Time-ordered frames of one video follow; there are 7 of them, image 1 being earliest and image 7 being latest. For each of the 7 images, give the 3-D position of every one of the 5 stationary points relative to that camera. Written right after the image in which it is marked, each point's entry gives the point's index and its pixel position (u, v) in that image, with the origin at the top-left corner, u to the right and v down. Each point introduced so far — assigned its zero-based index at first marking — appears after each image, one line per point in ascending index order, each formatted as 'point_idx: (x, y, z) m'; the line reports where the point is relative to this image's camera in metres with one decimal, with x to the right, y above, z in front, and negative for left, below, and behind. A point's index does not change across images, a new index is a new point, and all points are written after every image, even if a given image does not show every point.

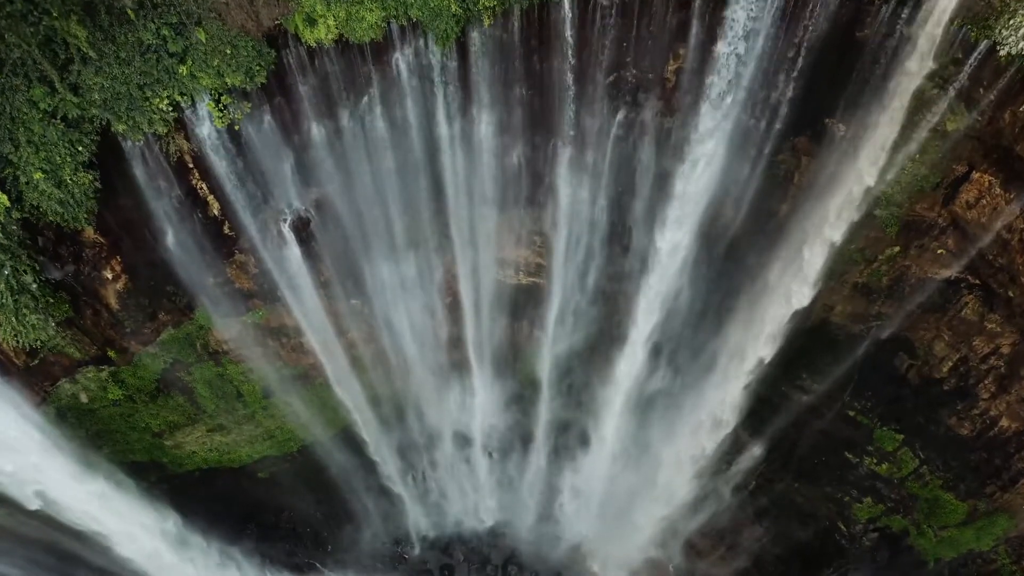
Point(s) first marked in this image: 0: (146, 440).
0: (-6.4, -2.7, +11.9) m
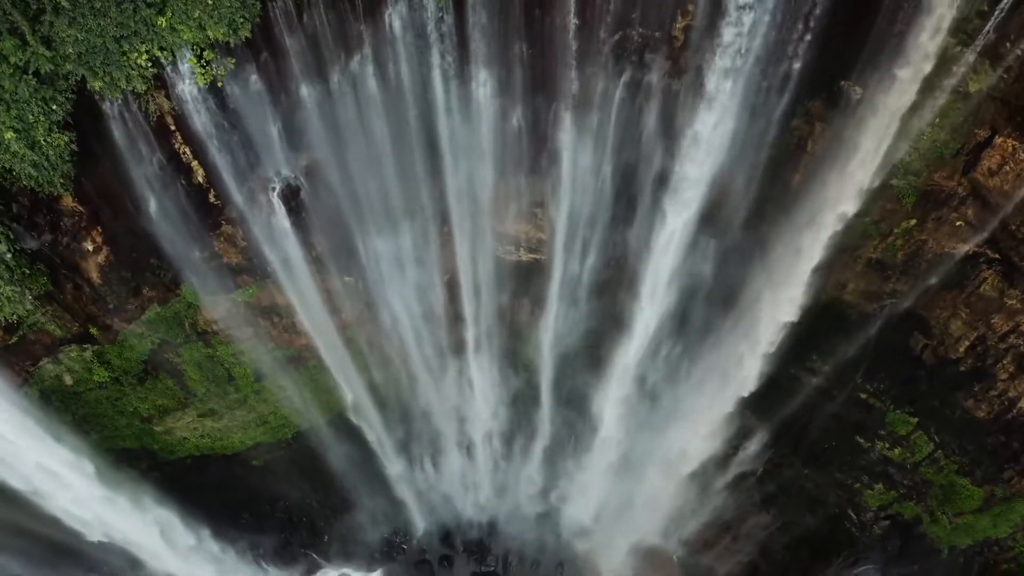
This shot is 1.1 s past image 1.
0: (-6.4, -2.3, +11.5) m
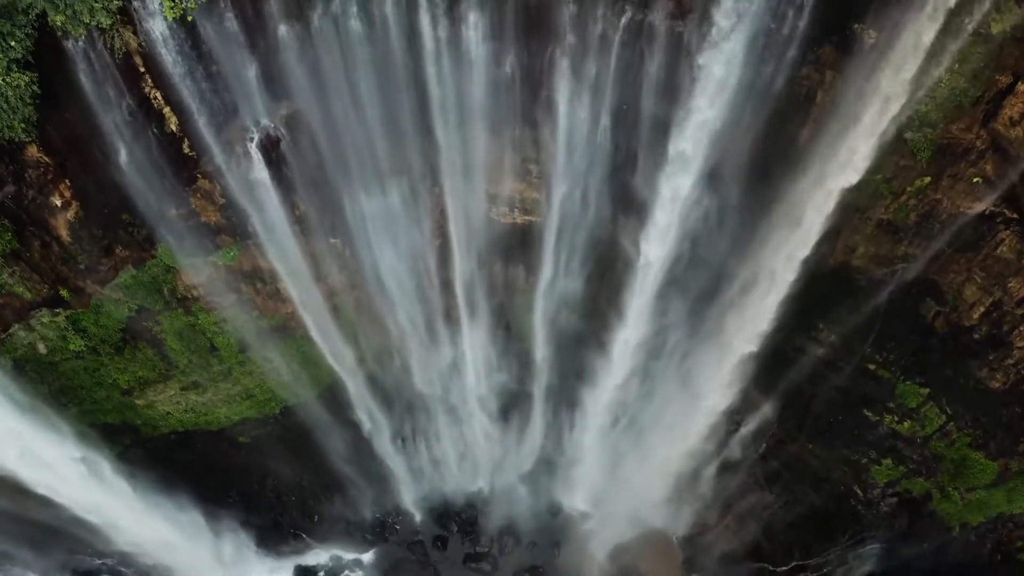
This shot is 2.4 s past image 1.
0: (-6.5, -1.8, +11.0) m
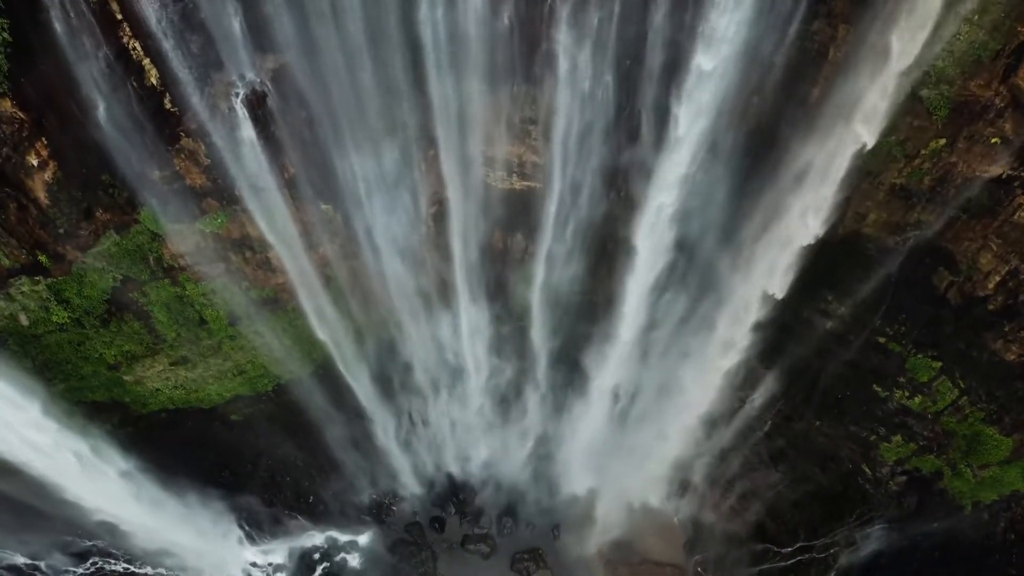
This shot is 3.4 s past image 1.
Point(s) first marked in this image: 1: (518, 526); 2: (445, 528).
0: (-6.5, -1.4, +10.7) m
1: (+0.1, -4.5, +12.7) m
2: (-1.2, -4.5, +12.6) m
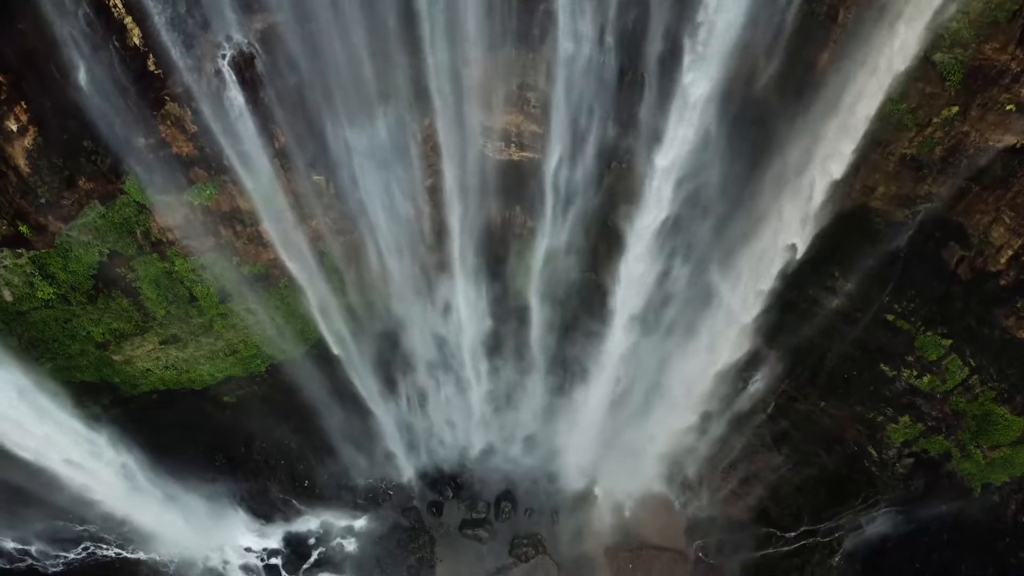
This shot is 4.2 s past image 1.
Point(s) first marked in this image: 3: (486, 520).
0: (-6.5, -1.0, +10.4) m
1: (+0.1, -4.1, +12.4) m
2: (-1.3, -4.1, +12.3) m
3: (-0.5, -4.3, +12.3) m
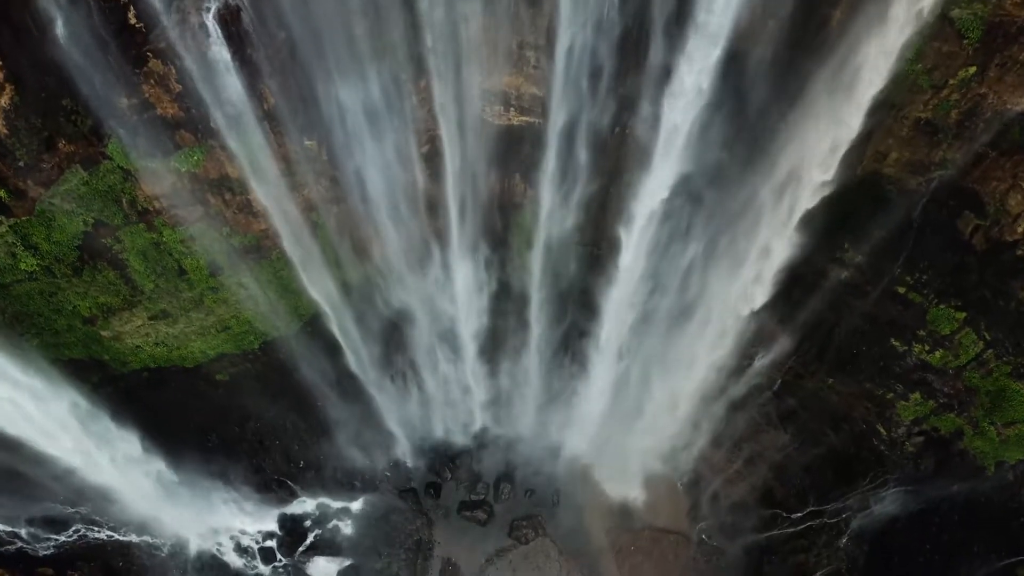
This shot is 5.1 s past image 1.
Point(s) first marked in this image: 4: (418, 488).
0: (-6.6, -0.6, +10.1) m
1: (+0.1, -3.7, +12.2) m
2: (-1.3, -3.7, +12.1) m
3: (-0.5, -3.8, +12.1) m
4: (-1.7, -3.5, +12.0) m
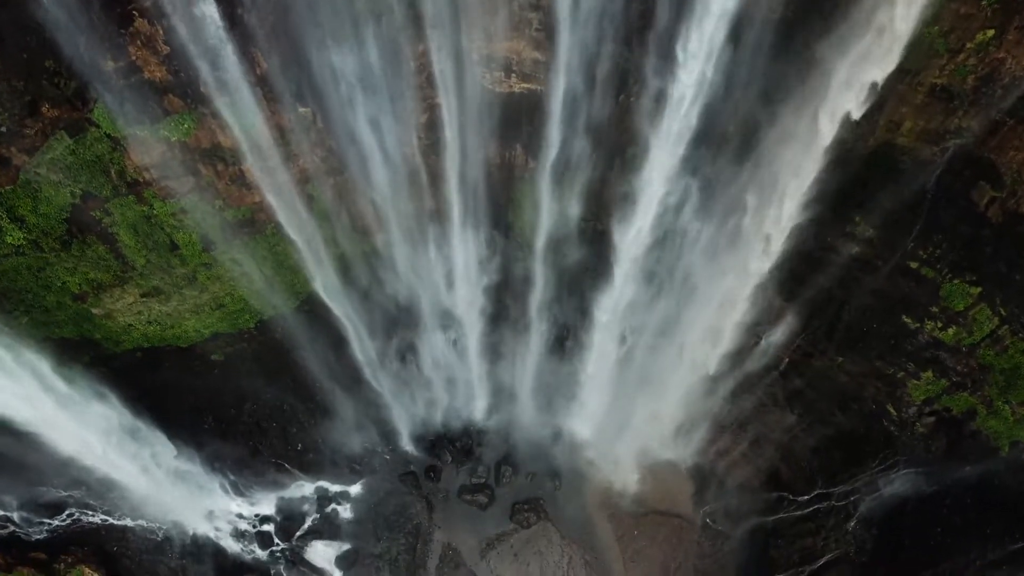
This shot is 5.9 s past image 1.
0: (-6.5, -0.3, +9.9) m
1: (+0.1, -3.3, +11.9) m
2: (-1.2, -3.3, +11.8) m
3: (-0.5, -3.5, +11.8) m
4: (-1.7, -3.2, +11.8) m
